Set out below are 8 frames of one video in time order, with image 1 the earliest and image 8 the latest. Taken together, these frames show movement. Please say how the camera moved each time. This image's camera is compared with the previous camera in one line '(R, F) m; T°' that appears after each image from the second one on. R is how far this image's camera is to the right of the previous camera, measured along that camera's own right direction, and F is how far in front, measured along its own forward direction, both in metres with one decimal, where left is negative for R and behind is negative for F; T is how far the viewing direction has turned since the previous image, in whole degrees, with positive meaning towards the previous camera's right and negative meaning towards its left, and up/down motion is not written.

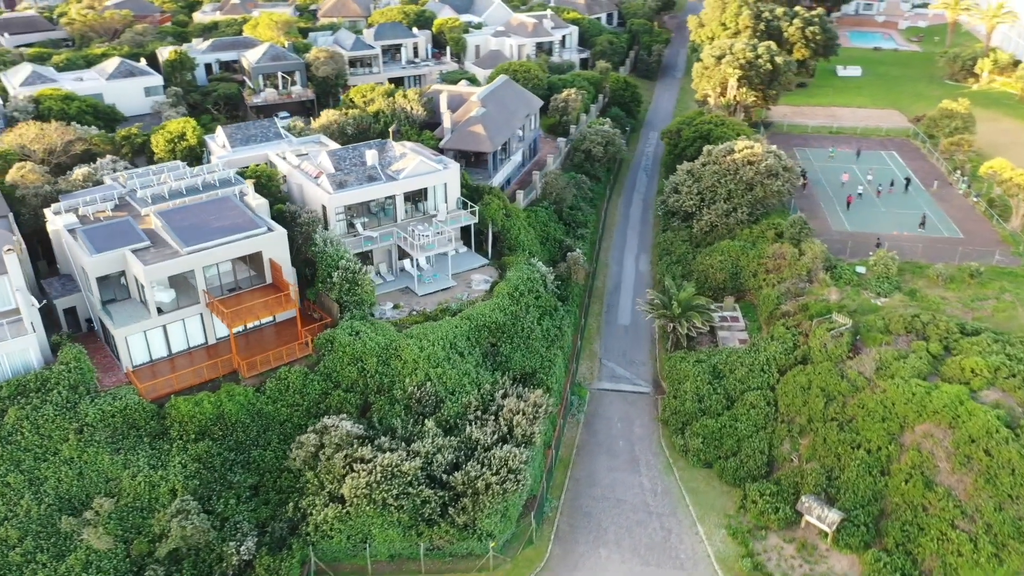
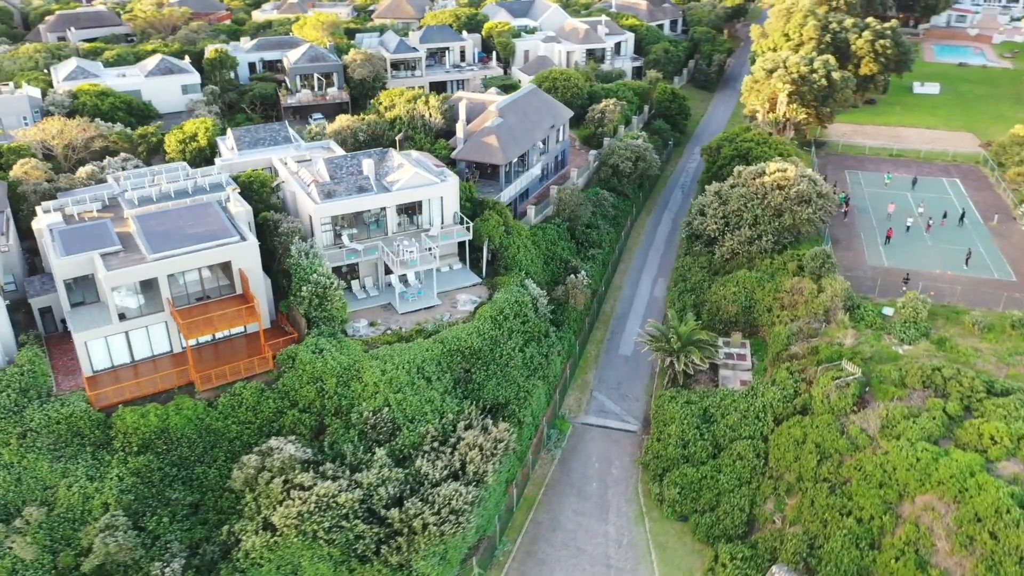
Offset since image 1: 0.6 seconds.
(+5.2, +2.5) m; -6°
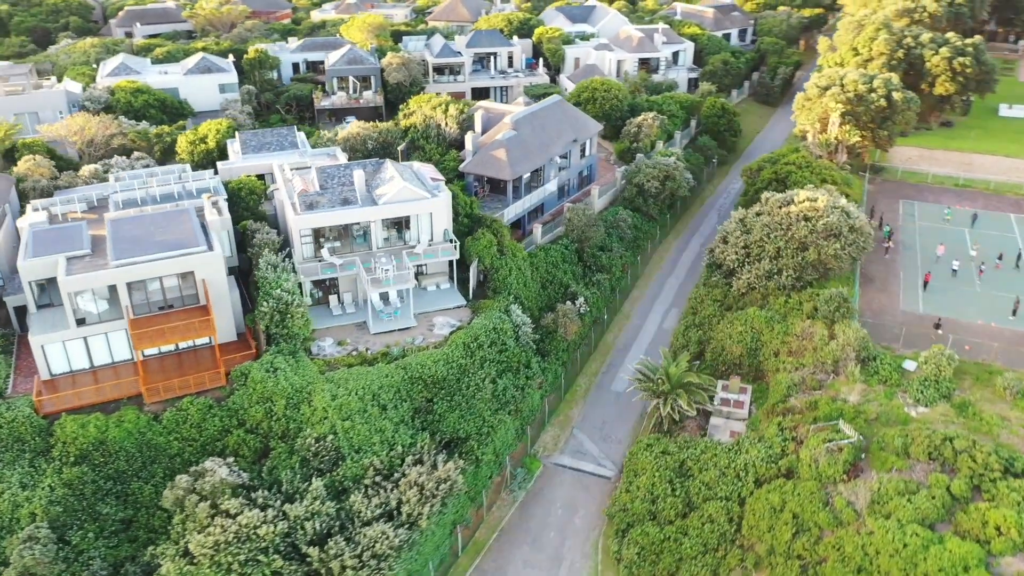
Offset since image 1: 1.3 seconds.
(+5.4, +2.7) m; -6°
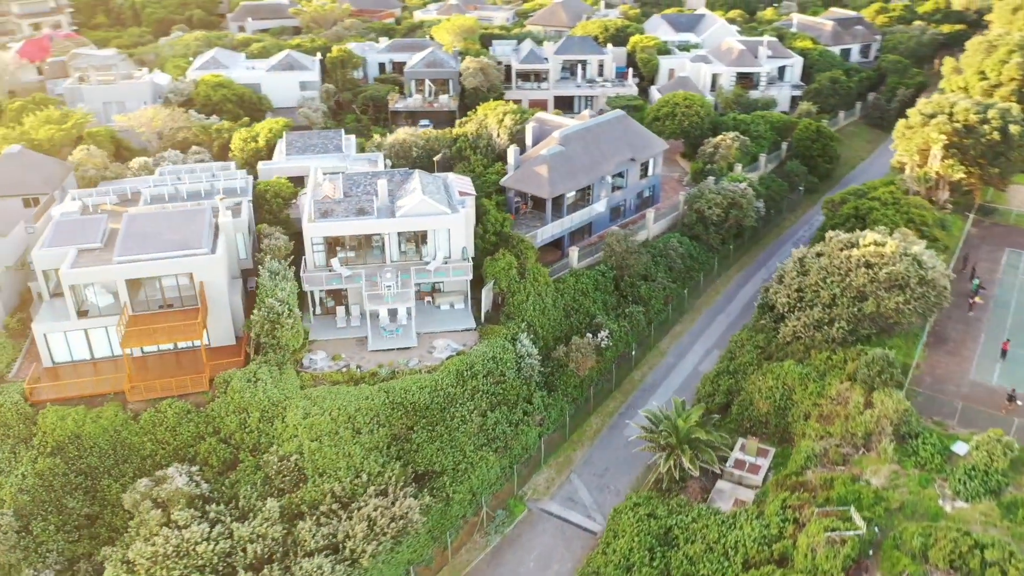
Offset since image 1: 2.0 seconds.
(+5.8, +2.9) m; -9°
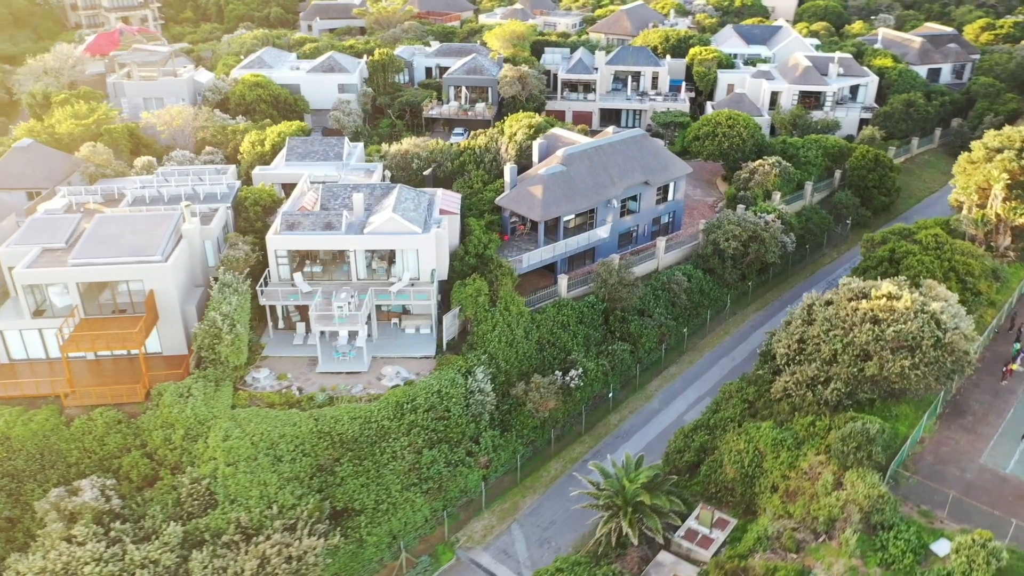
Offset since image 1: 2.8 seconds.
(+6.7, +3.0) m; -8°
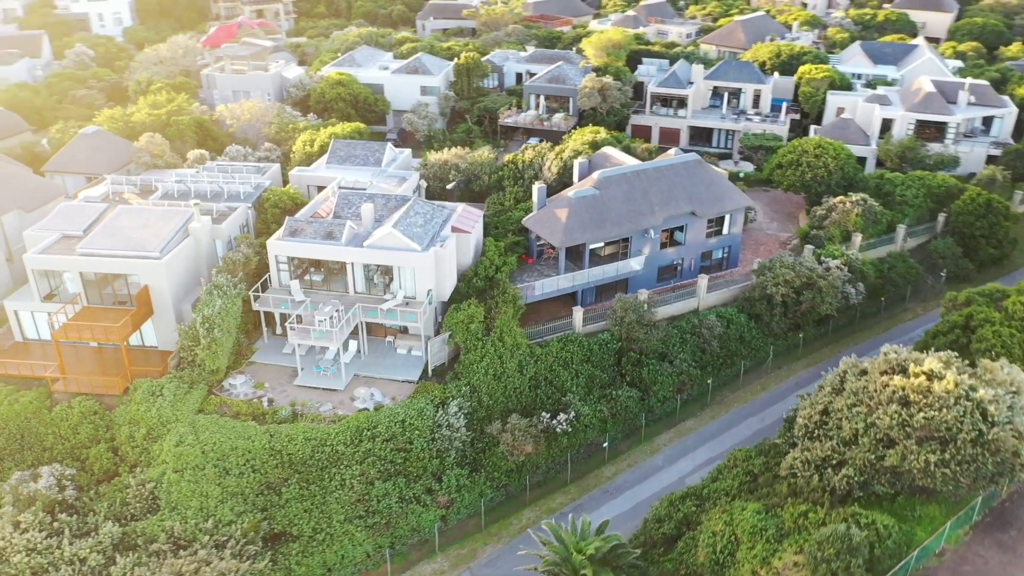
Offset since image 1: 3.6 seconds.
(+6.9, +3.2) m; -11°
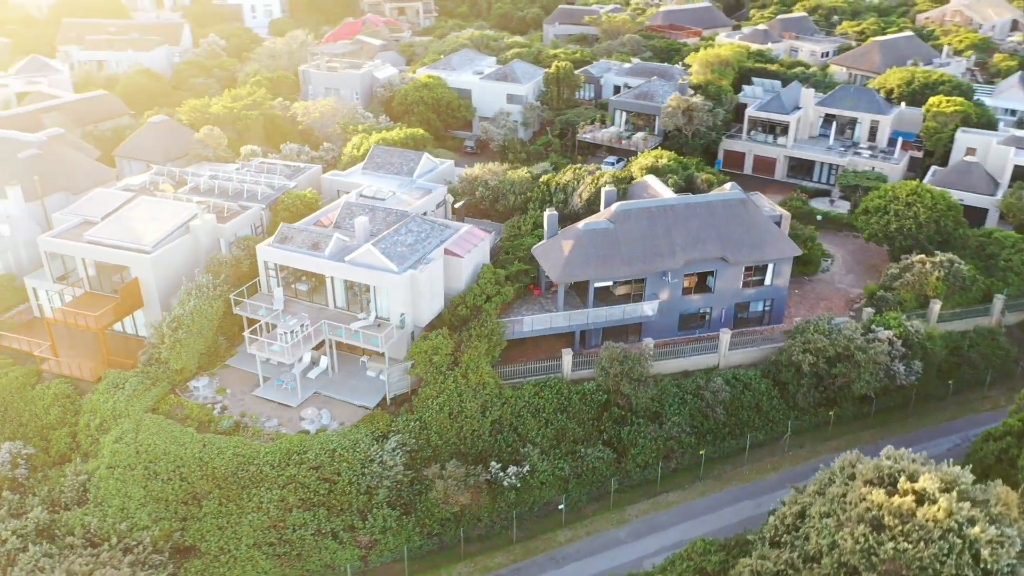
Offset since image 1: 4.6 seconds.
(+8.4, +3.7) m; -12°
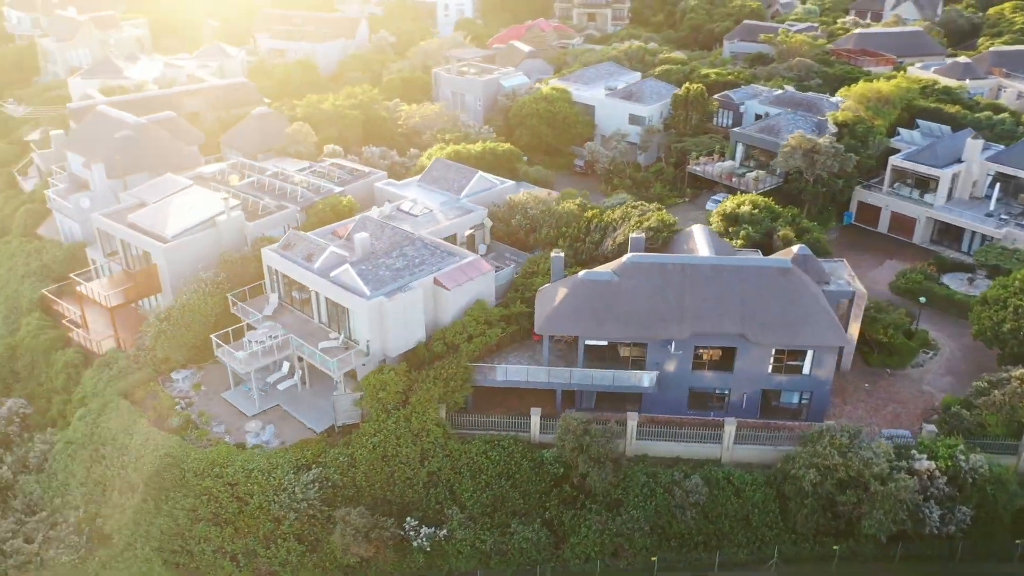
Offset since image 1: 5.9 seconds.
(+10.2, +4.7) m; -16°
